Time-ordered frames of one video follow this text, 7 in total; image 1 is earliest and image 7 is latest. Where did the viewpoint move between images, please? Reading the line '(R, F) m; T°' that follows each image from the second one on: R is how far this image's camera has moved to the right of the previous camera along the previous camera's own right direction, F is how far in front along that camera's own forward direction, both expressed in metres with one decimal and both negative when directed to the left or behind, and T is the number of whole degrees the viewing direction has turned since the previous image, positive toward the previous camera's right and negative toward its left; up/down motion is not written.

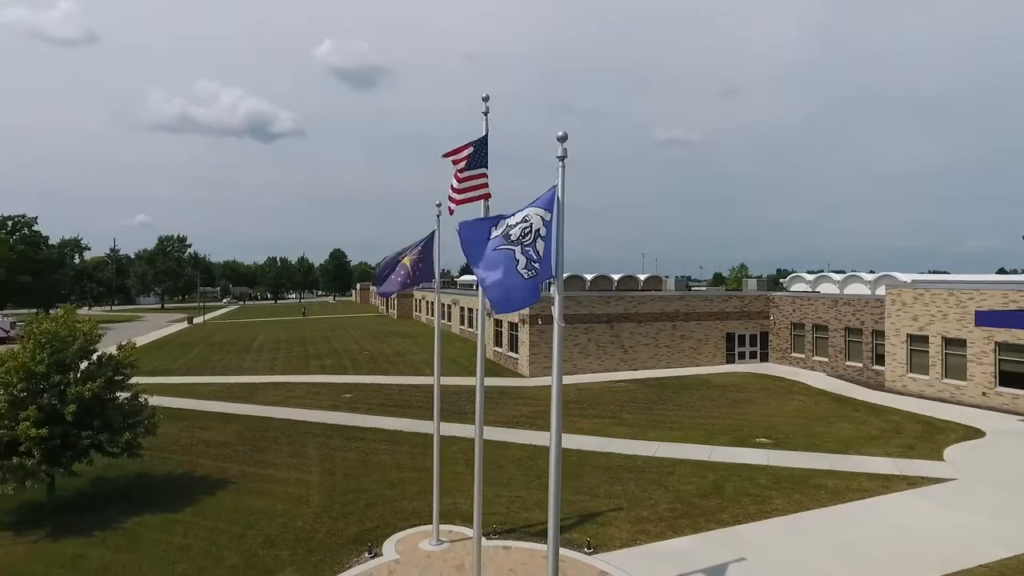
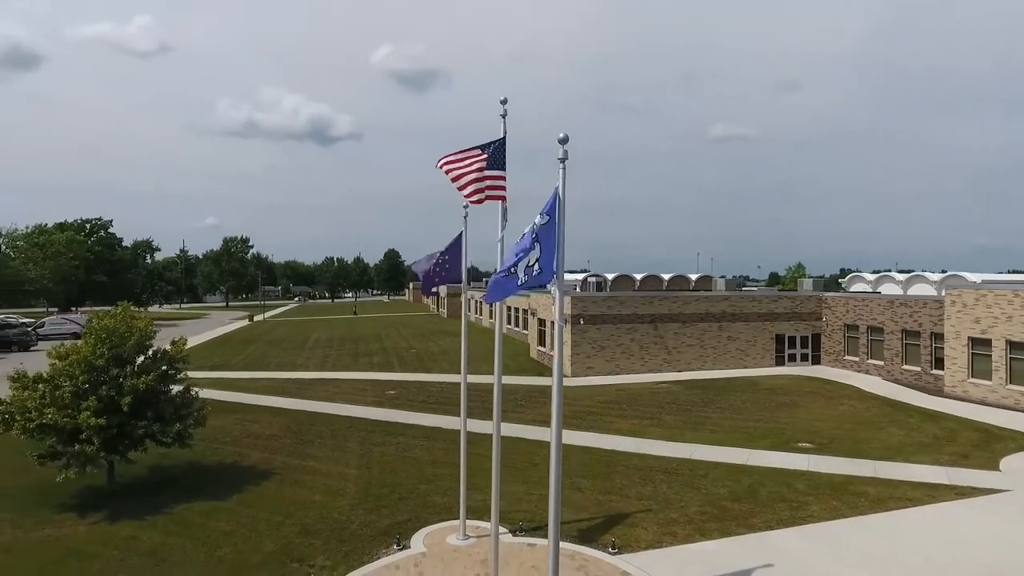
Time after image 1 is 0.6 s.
(+0.5, -0.1) m; -5°
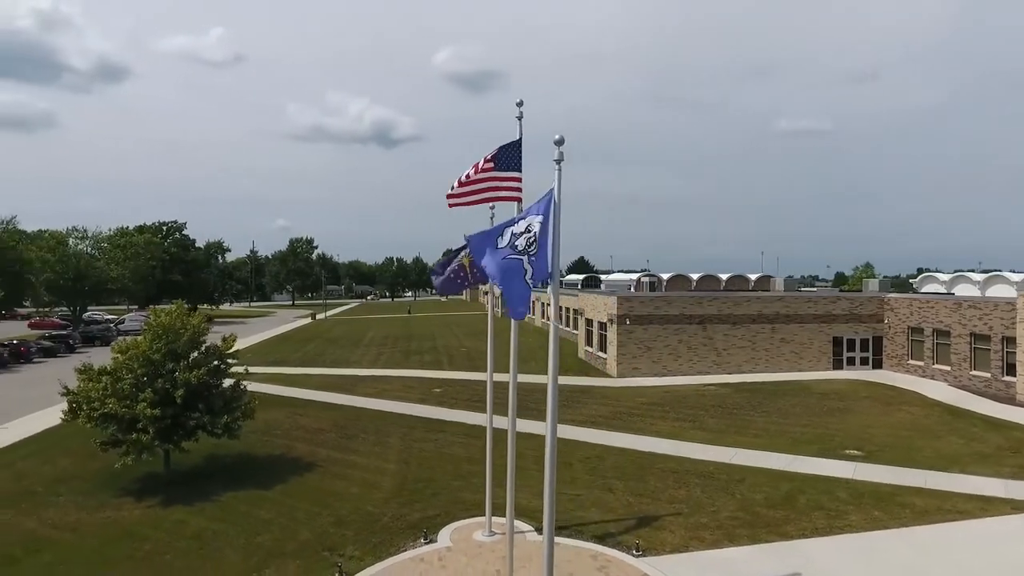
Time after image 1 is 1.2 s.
(+0.6, -0.1) m; -5°
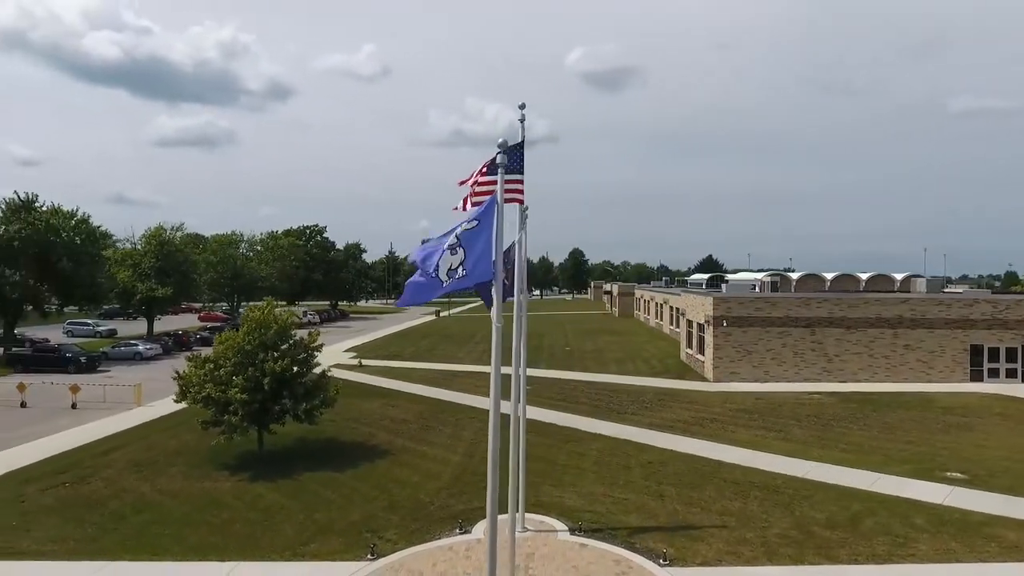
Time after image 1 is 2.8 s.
(+1.9, +0.1) m; -12°
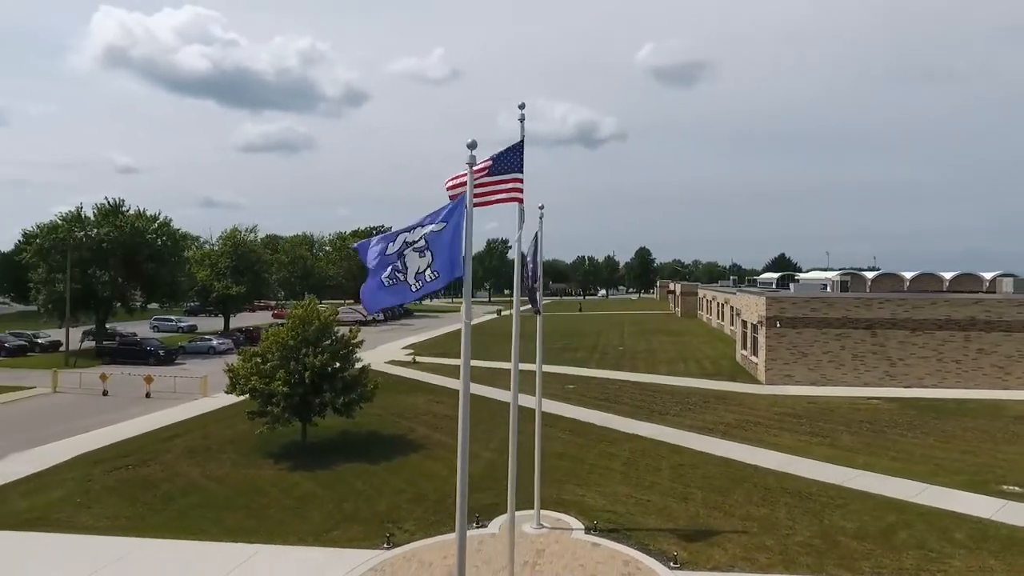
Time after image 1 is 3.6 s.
(+1.0, 0.0) m; -6°
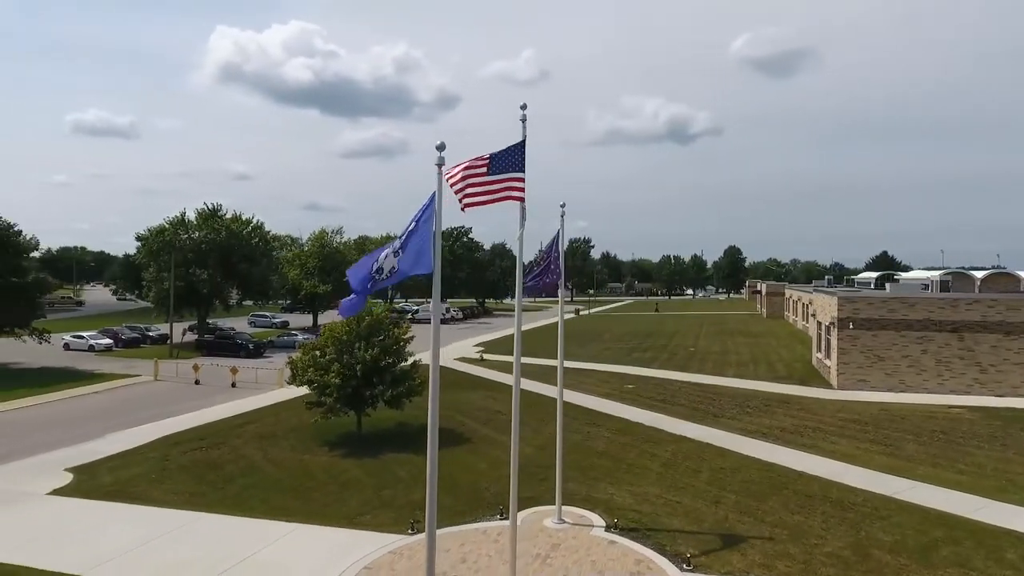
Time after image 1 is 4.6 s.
(+1.3, -0.1) m; -8°
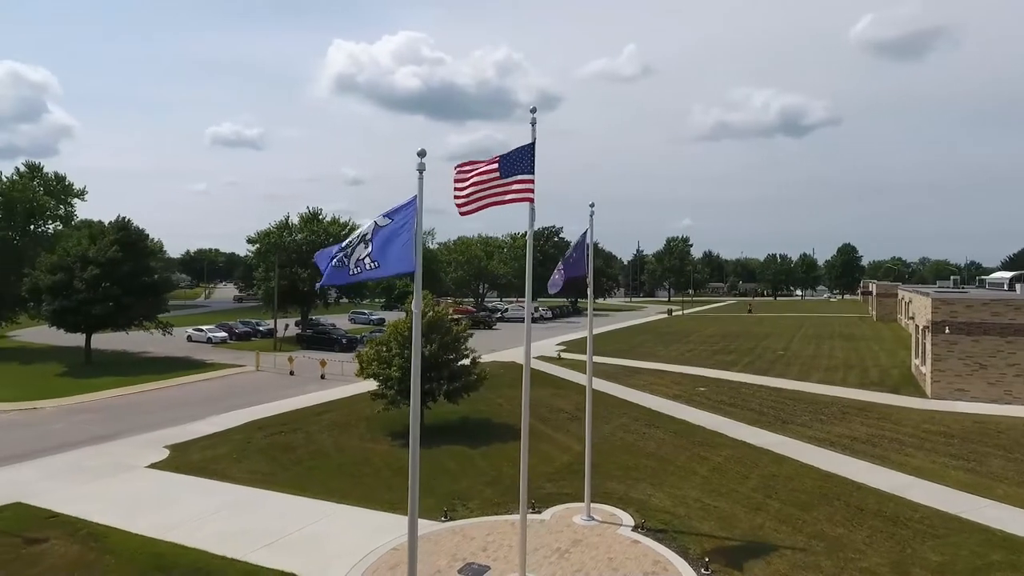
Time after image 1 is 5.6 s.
(+1.4, -0.2) m; -9°
